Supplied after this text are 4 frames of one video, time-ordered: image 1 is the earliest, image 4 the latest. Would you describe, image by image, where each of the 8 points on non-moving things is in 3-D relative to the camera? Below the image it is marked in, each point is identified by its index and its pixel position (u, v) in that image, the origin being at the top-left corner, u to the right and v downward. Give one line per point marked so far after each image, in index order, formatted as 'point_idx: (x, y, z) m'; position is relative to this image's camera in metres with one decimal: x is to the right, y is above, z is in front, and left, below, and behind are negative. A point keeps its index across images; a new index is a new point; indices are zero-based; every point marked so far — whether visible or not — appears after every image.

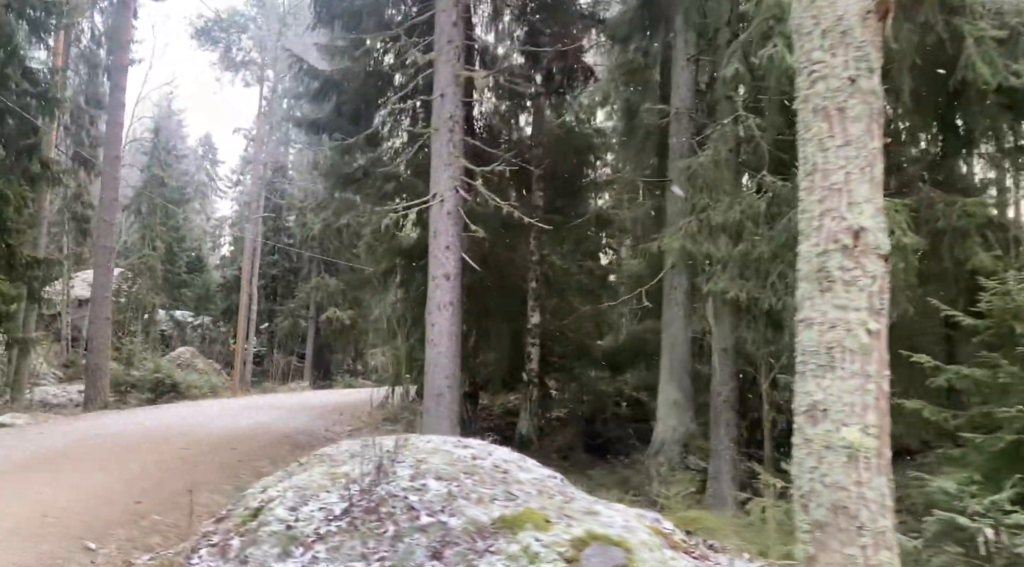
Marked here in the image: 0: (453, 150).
0: (-0.7, +1.7, +9.2) m
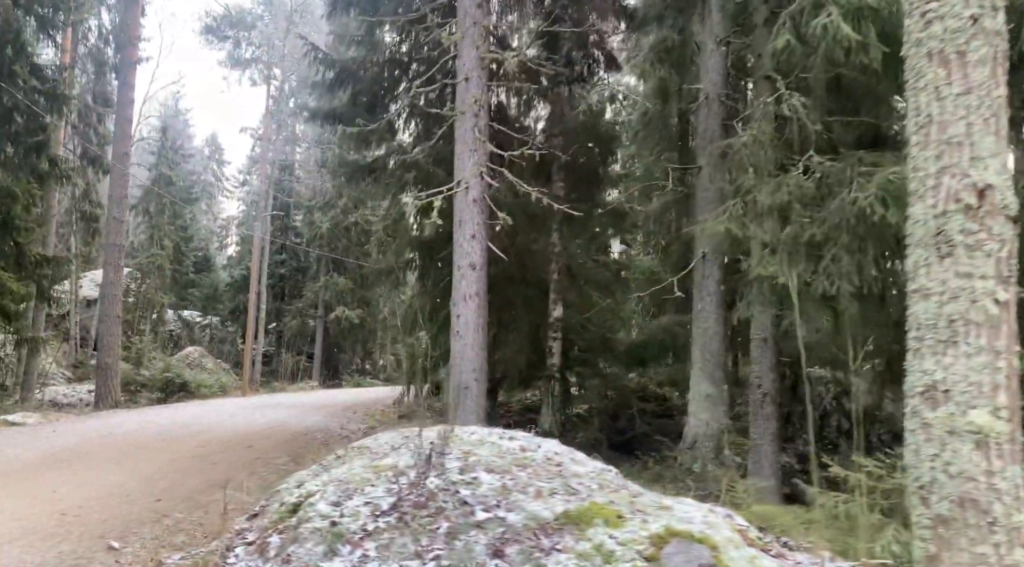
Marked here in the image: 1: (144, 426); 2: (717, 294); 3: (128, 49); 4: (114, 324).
0: (-0.4, +1.8, +8.9) m
1: (-7.3, -2.8, +14.6) m
2: (+2.7, -0.1, +9.6) m
3: (-9.9, +6.1, +19.0) m
4: (-10.0, -1.0, +18.3) m
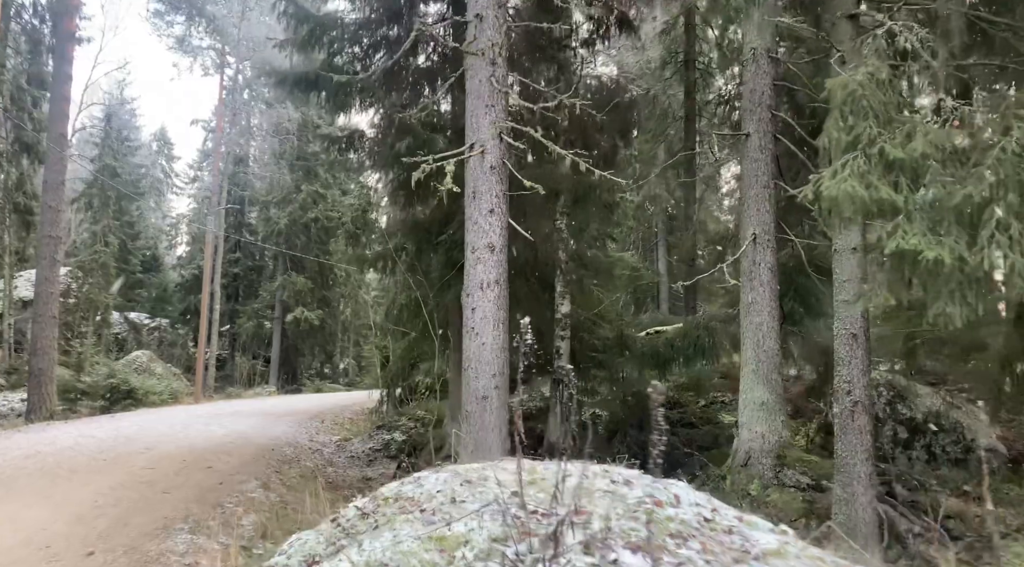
0: (-0.1, +2.0, +7.3) m
1: (-7.4, -2.7, +12.6) m
2: (+2.9, 0.0, +8.1) m
3: (-10.3, +6.2, +16.8) m
4: (-10.2, -0.9, +16.1) m
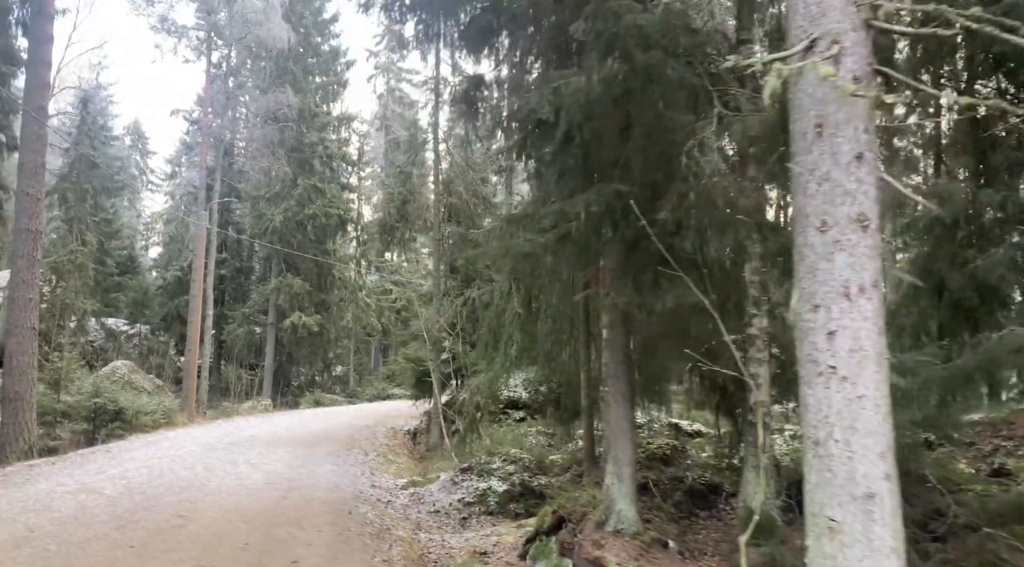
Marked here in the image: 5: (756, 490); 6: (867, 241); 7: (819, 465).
0: (+2.0, +1.9, +4.2) m
1: (-5.4, -2.8, +9.2) m
2: (+5.0, 0.0, +5.1) m
3: (-8.5, +6.1, +13.3) m
4: (-8.4, -1.0, +12.6) m
5: (+2.7, -2.2, +7.8) m
6: (+2.0, +0.2, +4.0) m
7: (+1.7, -1.0, +4.0) m
